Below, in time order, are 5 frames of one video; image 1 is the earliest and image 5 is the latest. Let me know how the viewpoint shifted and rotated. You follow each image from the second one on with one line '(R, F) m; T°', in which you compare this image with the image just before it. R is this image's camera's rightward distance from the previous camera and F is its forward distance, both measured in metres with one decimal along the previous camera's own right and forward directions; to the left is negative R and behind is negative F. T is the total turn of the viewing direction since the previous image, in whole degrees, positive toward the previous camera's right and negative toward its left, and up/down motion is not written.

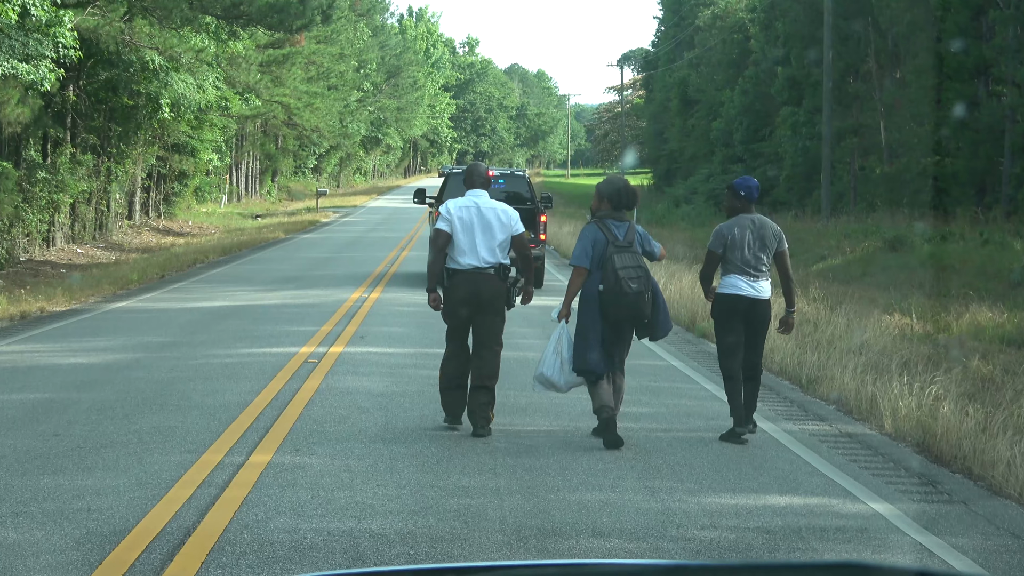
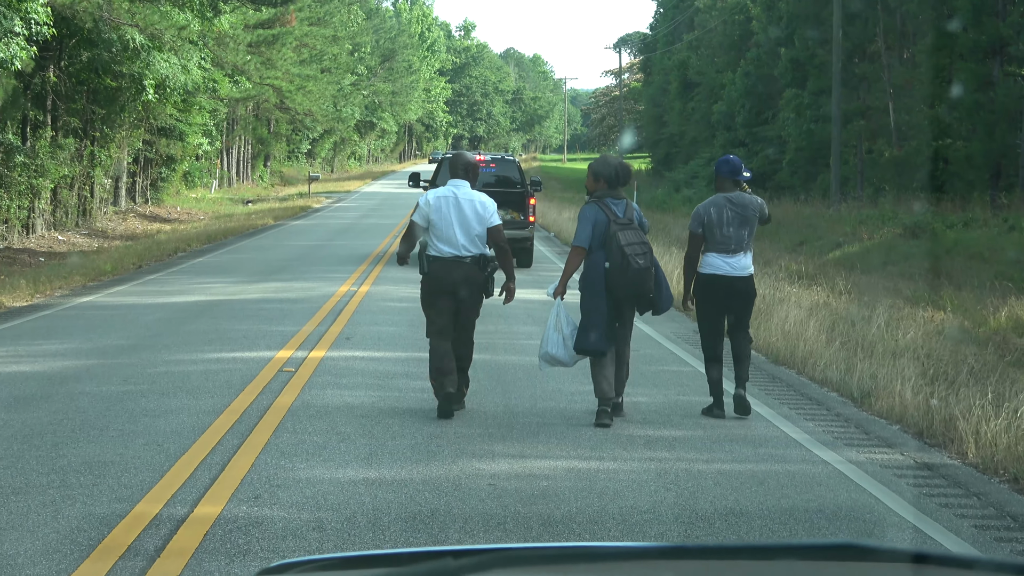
(-0.1, +1.4) m; 0°
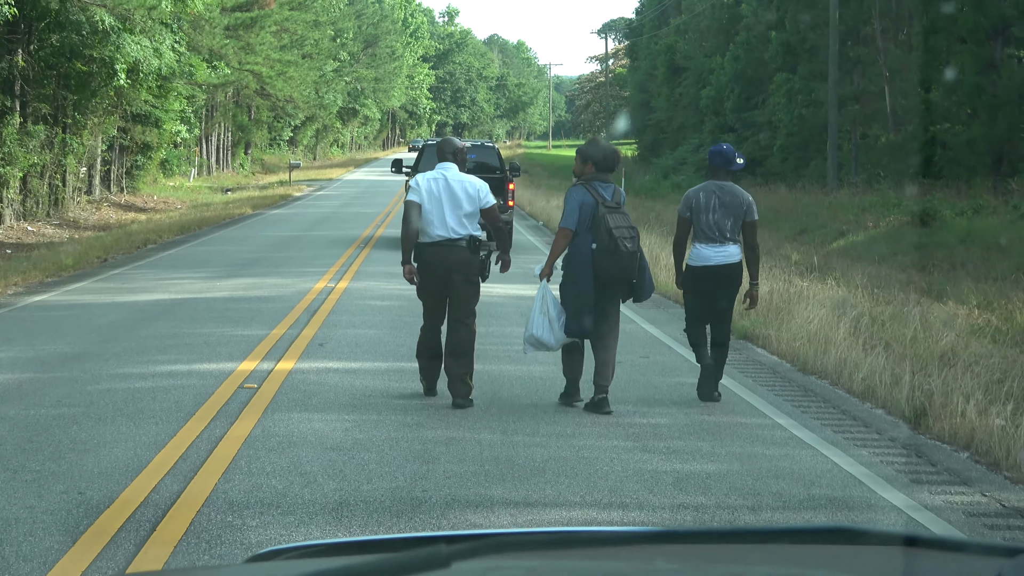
(-0.1, +1.2) m; +1°
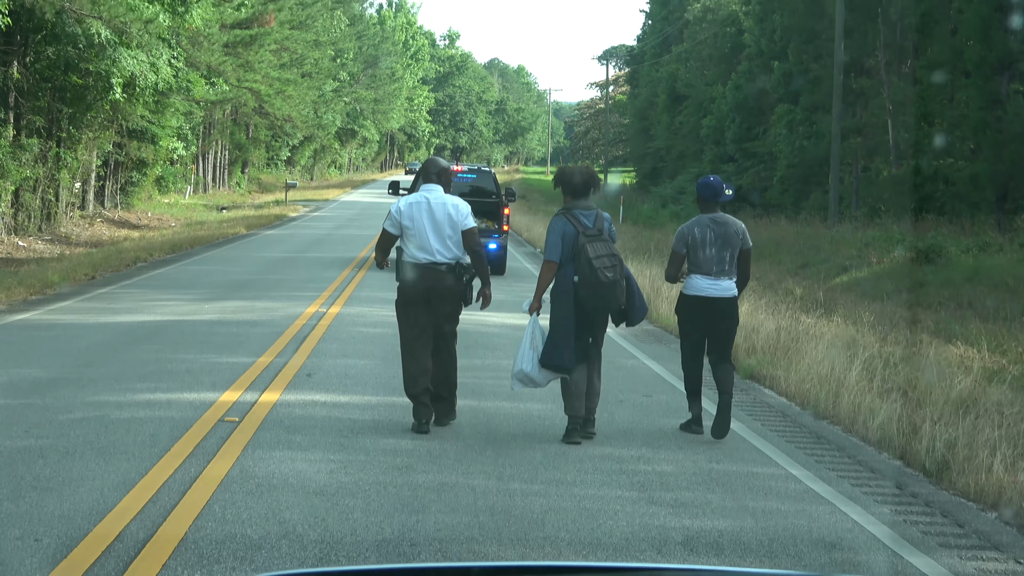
(0.0, +0.4) m; 0°
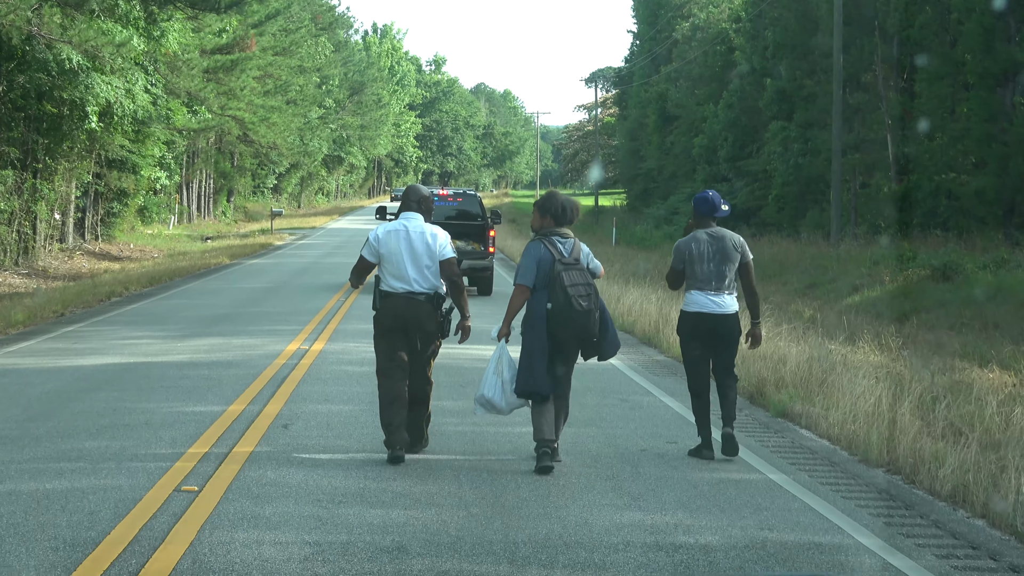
(-0.1, +1.2) m; +1°
